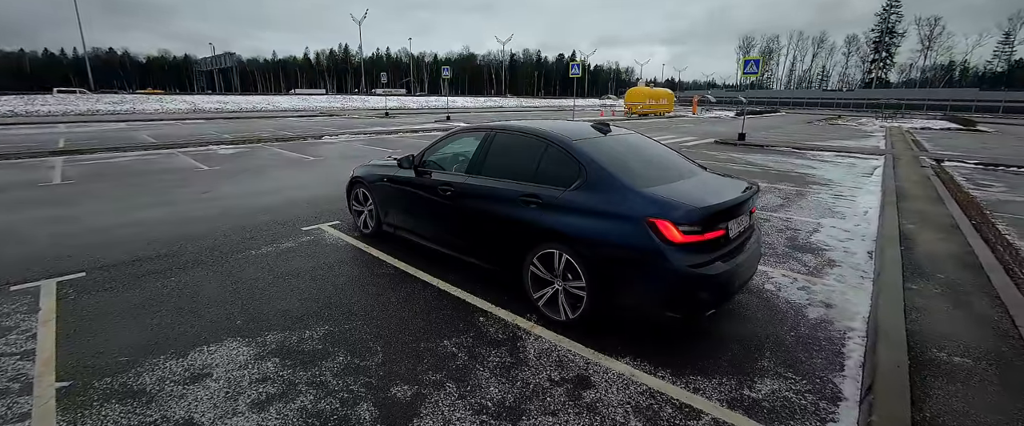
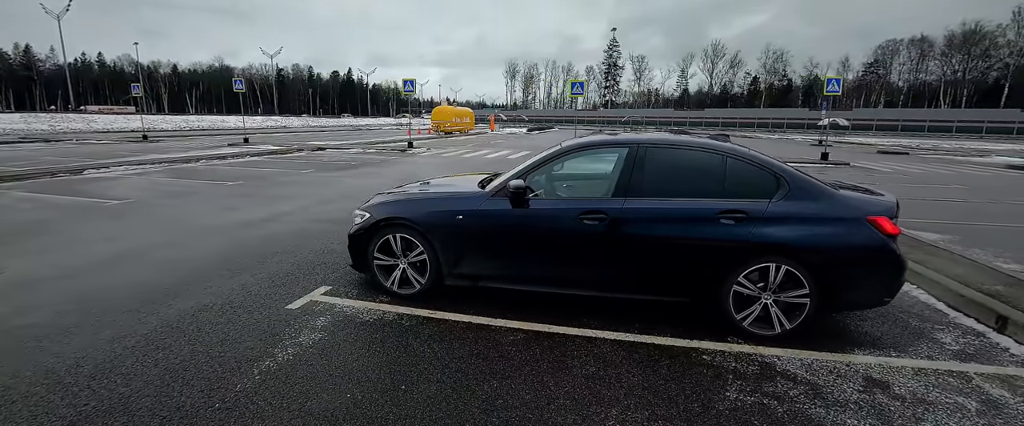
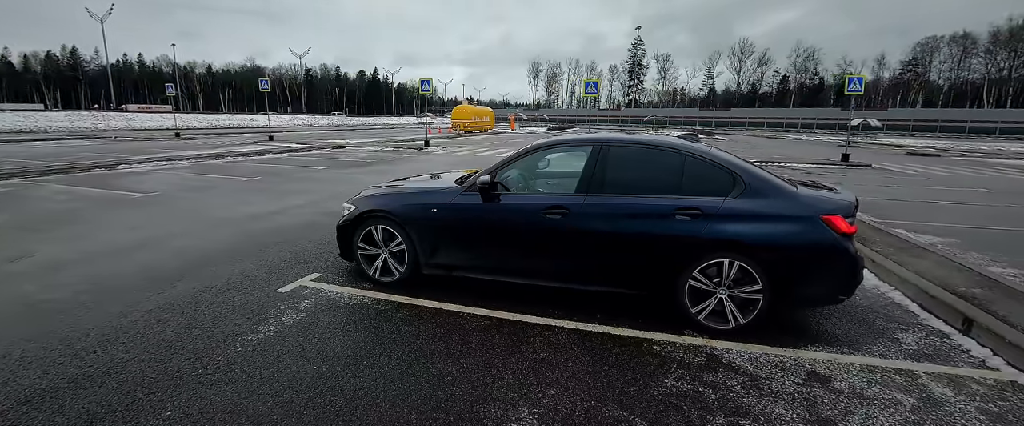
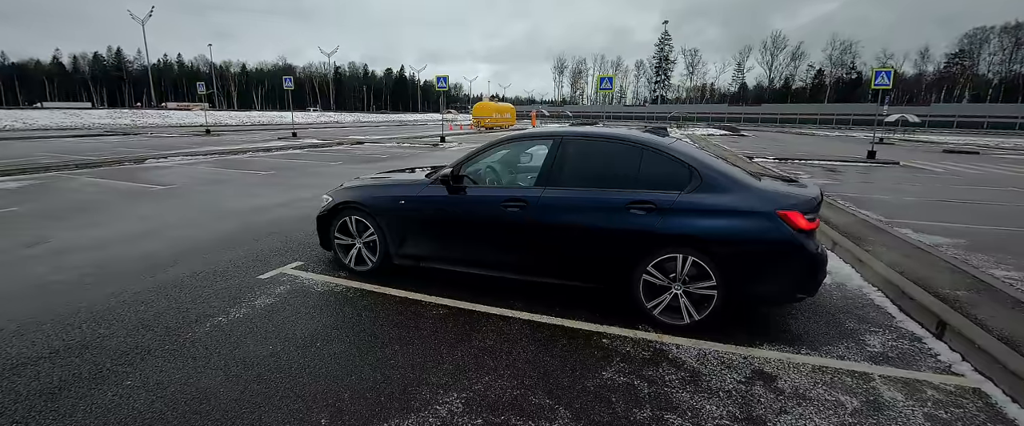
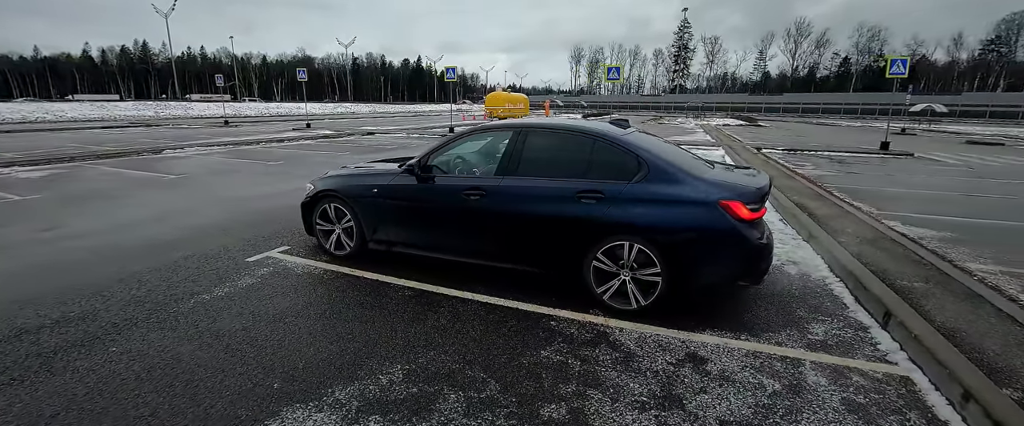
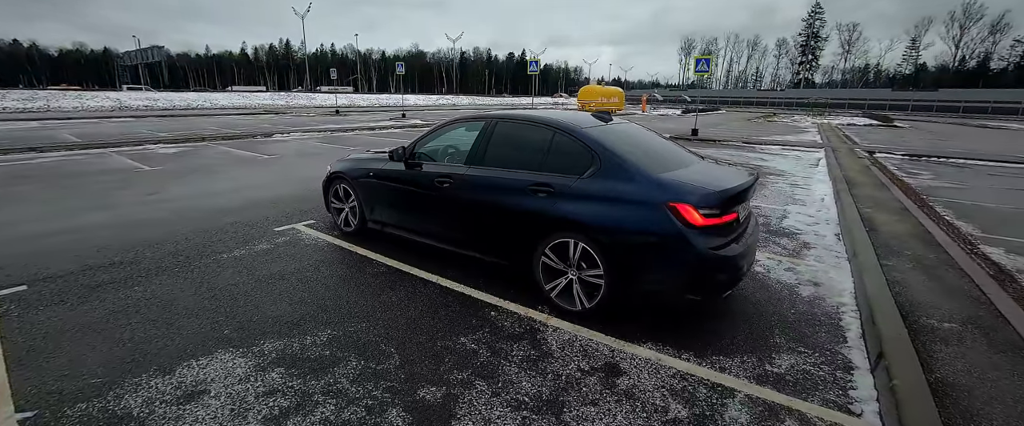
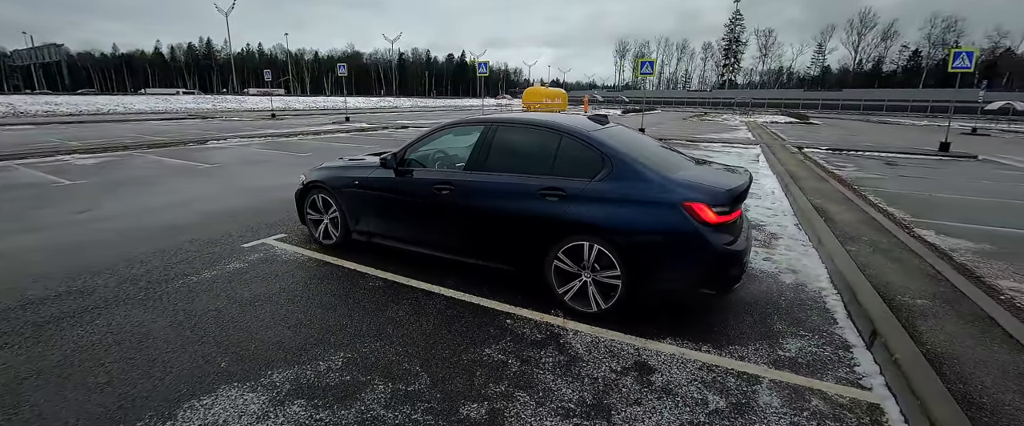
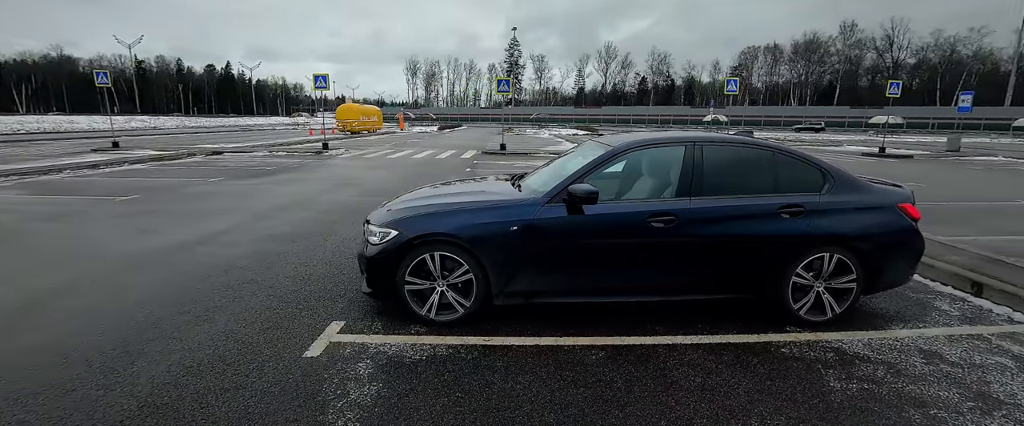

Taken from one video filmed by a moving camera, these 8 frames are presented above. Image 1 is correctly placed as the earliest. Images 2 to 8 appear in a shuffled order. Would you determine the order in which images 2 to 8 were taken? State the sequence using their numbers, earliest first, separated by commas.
6, 7, 5, 4, 3, 2, 8
